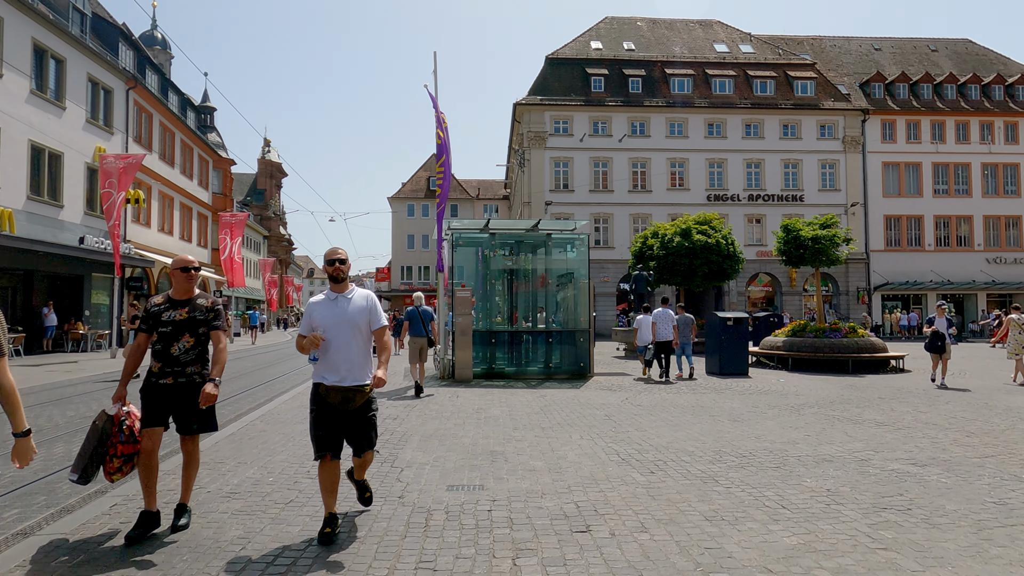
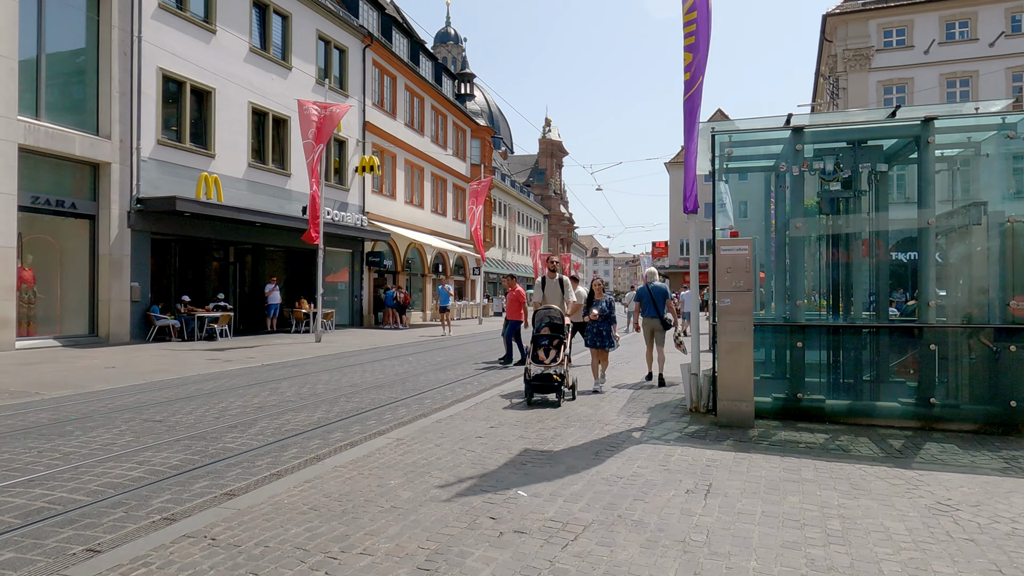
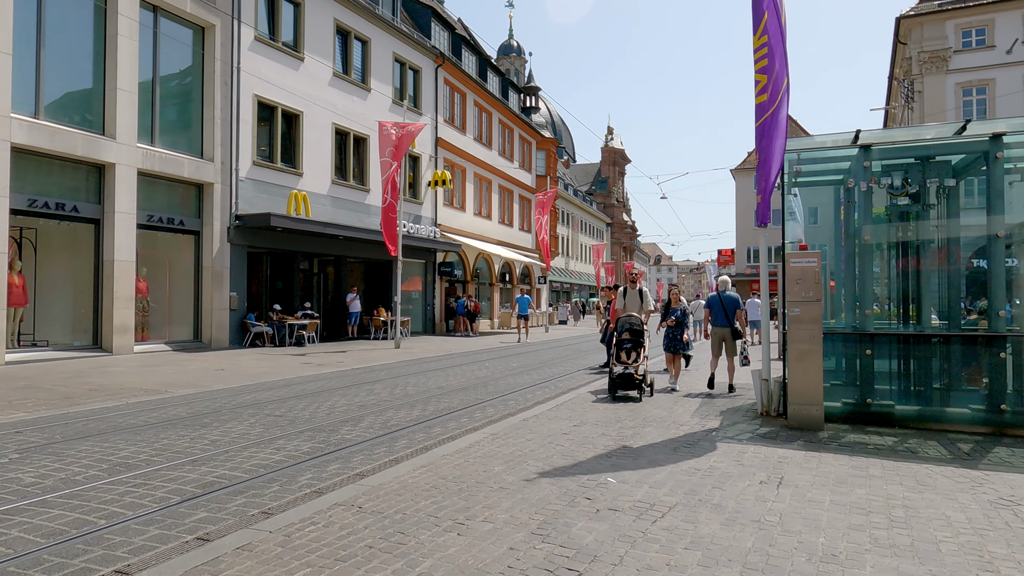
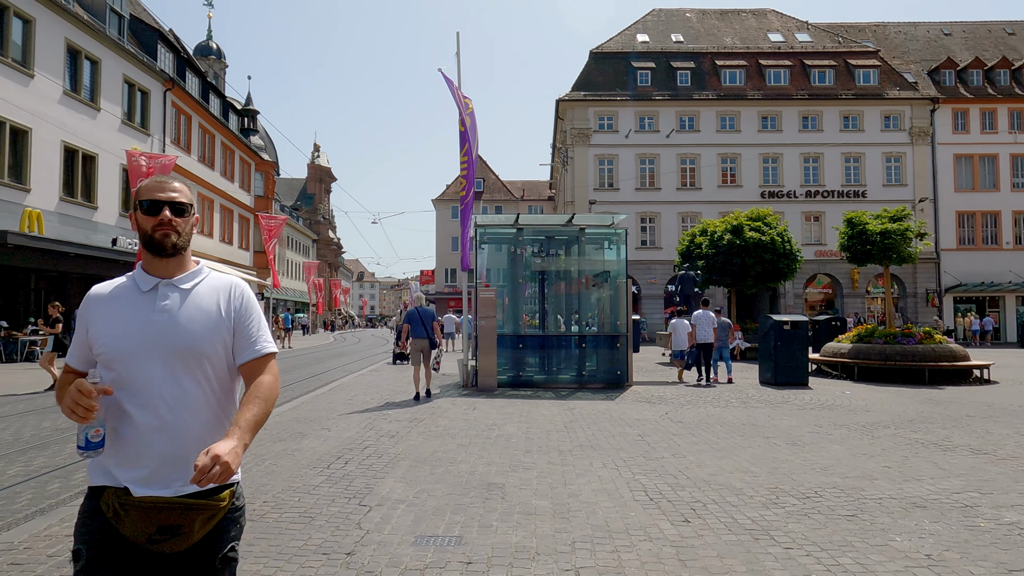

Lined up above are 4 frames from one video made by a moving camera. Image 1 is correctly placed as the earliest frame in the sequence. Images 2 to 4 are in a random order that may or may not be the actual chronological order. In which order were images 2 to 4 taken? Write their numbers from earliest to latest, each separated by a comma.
4, 3, 2
